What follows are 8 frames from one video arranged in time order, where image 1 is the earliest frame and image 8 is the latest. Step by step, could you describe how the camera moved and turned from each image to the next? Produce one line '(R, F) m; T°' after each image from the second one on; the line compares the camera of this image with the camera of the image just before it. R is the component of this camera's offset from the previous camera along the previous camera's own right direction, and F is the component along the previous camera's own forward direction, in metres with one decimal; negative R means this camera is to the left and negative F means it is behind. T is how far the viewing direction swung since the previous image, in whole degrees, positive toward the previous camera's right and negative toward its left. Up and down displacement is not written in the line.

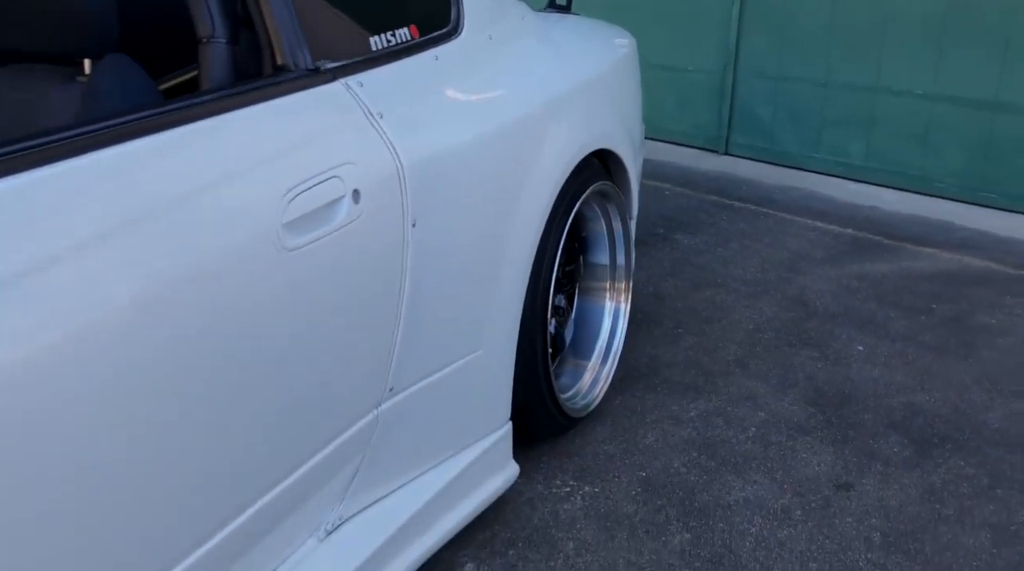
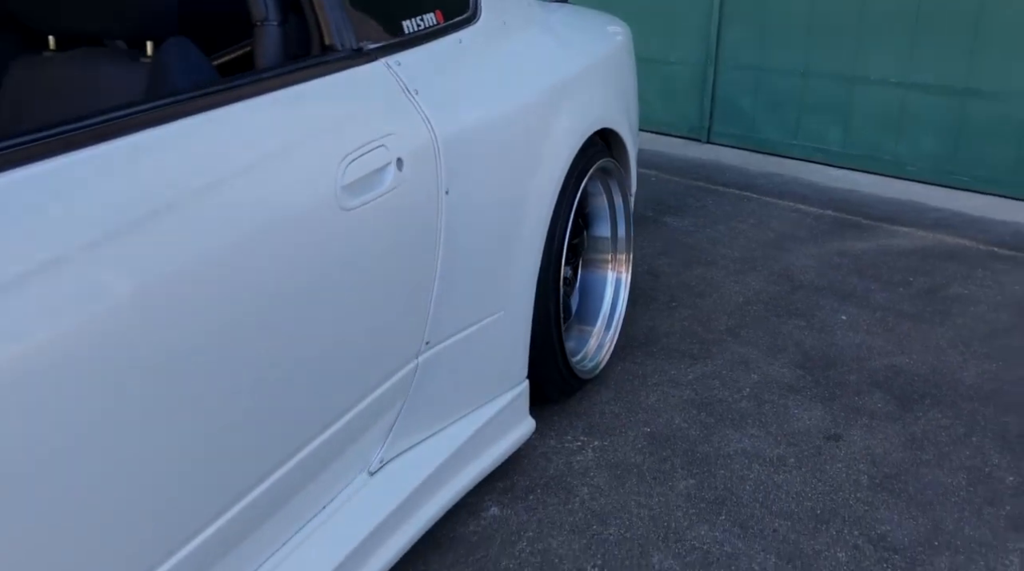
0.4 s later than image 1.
(-0.1, -0.2) m; +1°
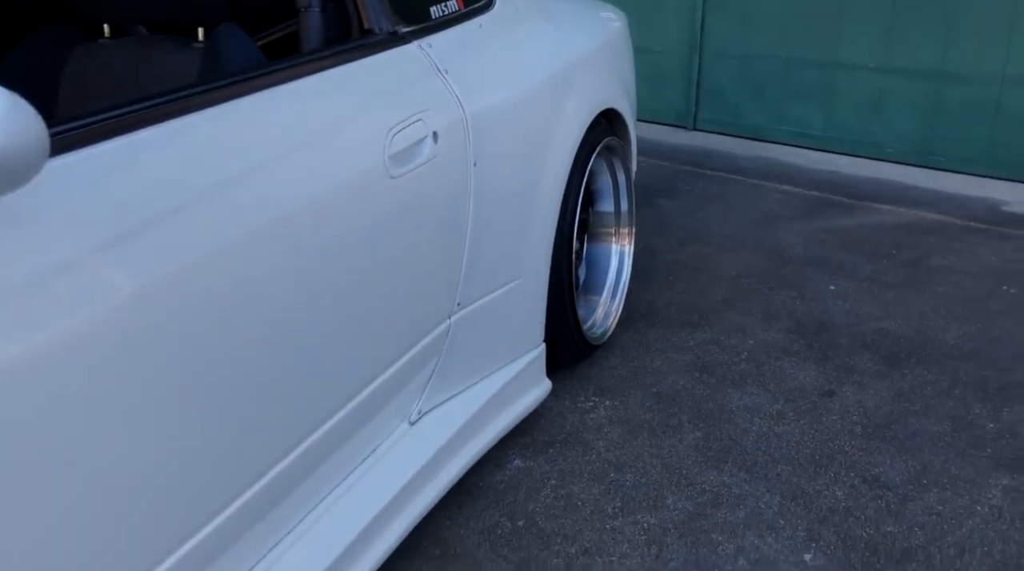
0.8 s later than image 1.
(-0.1, -0.2) m; +1°
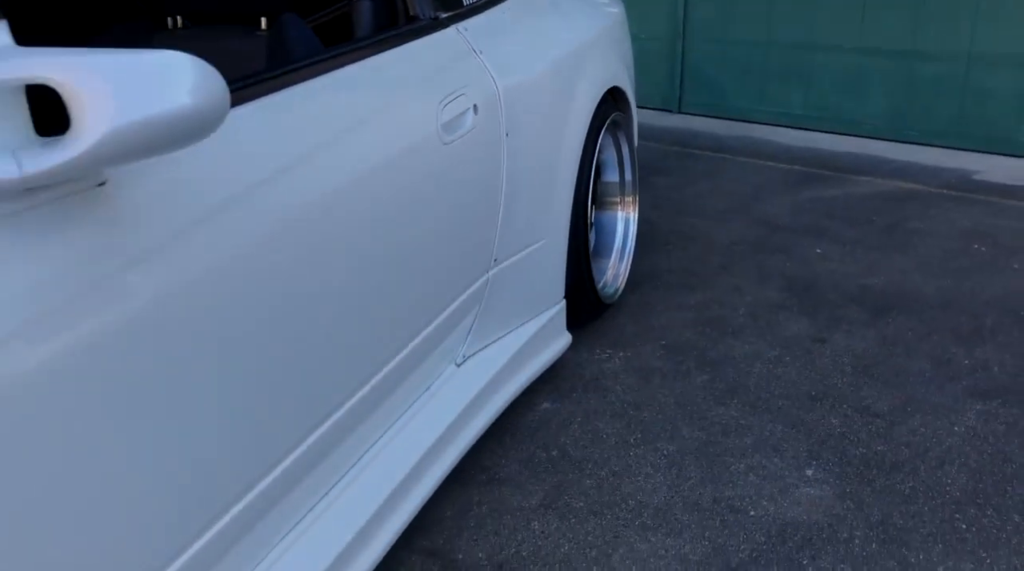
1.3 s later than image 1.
(-0.1, -0.3) m; +1°
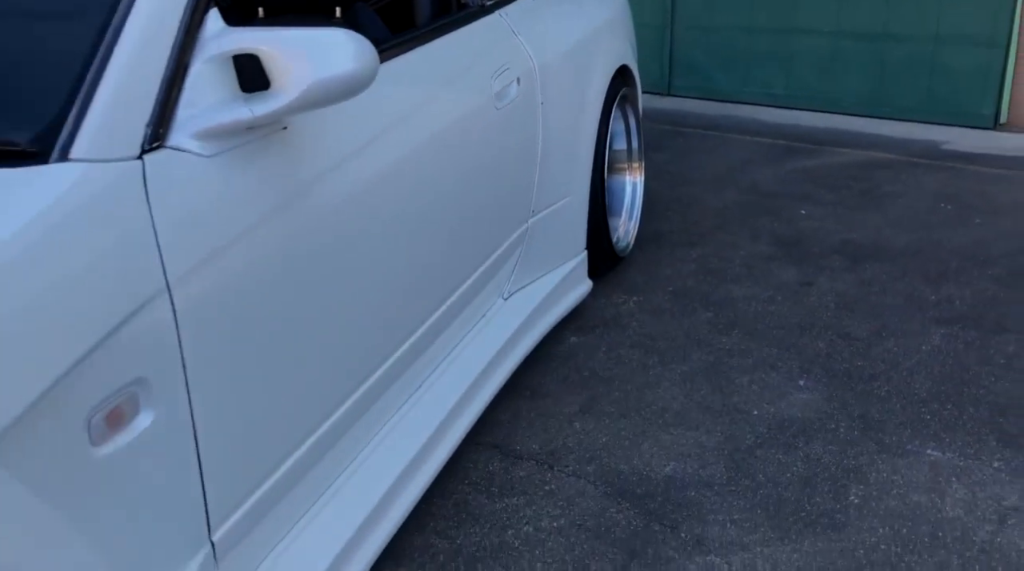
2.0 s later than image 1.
(-0.2, -0.5) m; +1°
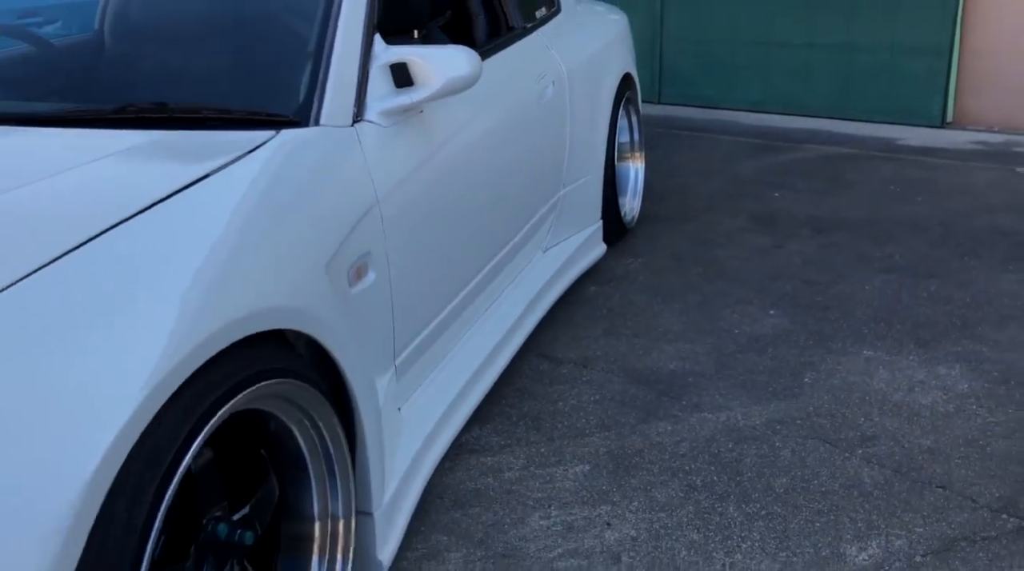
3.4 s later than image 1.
(-0.2, -0.9) m; +1°
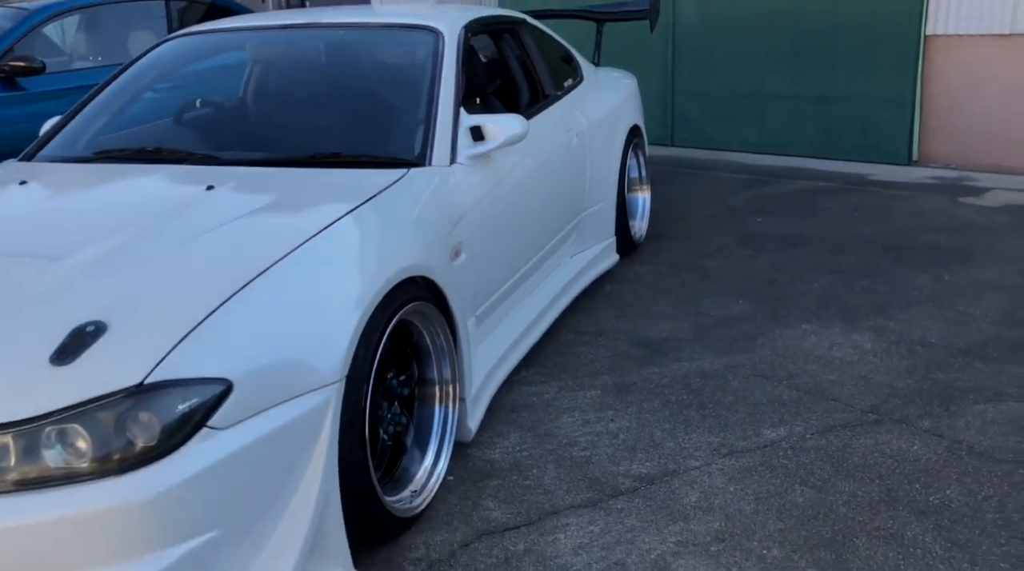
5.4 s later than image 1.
(0.0, -1.4) m; -2°
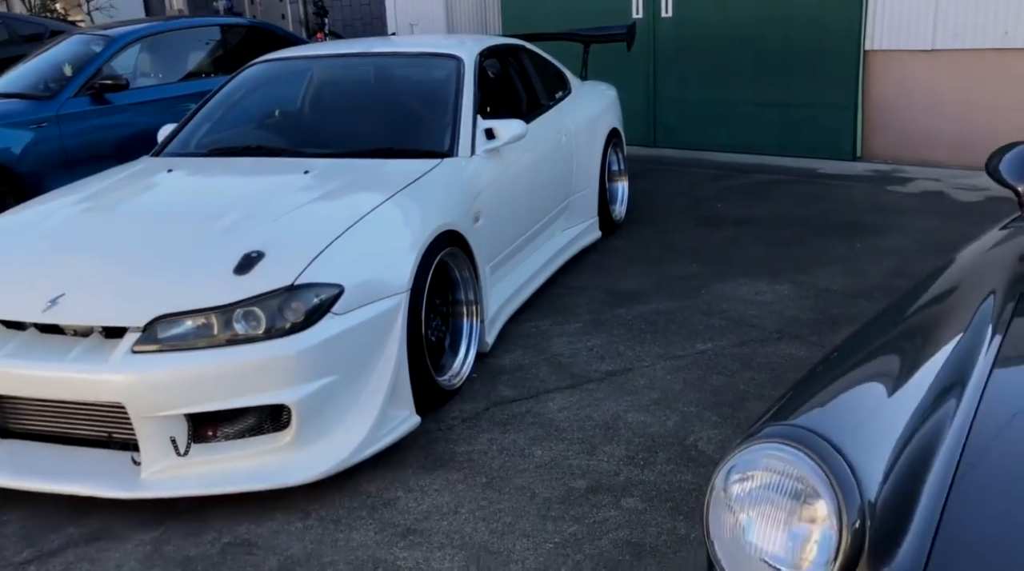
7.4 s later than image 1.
(0.0, -1.5) m; 0°
